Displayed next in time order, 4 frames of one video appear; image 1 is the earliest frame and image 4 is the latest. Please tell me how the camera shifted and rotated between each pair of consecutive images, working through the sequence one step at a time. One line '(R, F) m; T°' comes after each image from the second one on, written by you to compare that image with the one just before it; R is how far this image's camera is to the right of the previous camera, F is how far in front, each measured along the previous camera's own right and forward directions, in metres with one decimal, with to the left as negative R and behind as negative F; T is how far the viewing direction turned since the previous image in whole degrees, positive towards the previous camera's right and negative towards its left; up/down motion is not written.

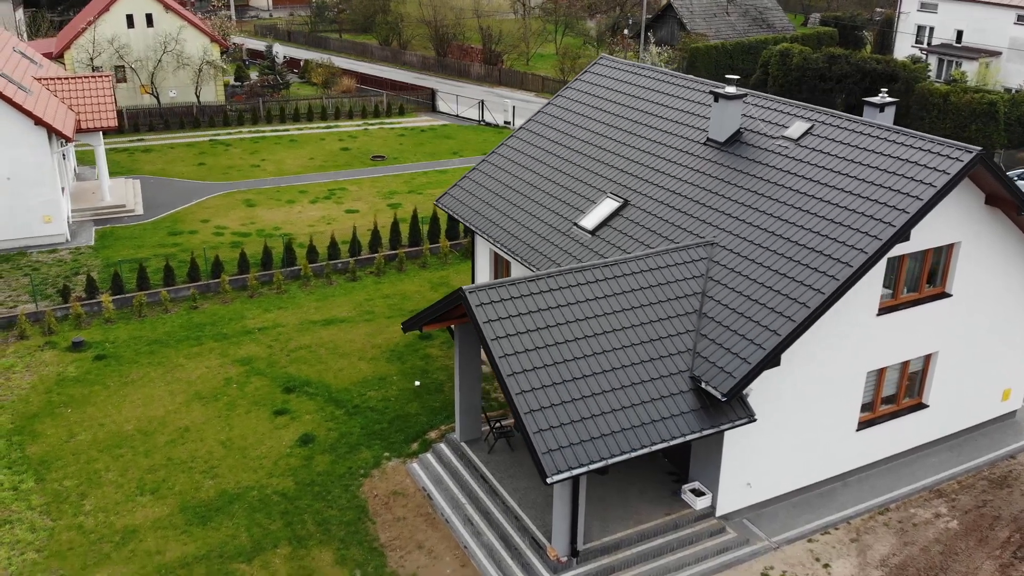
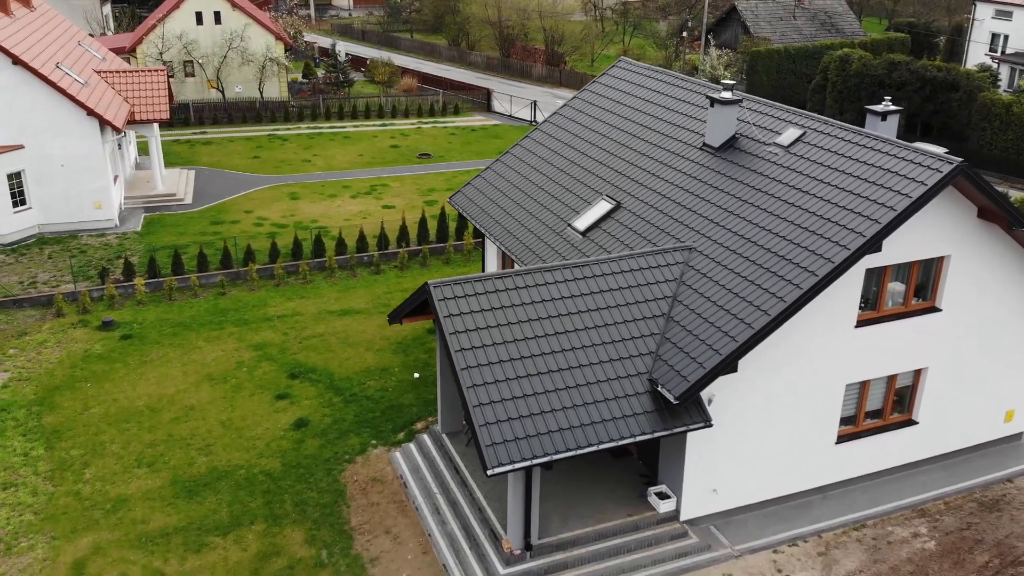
(+1.5, -0.2) m; -5°
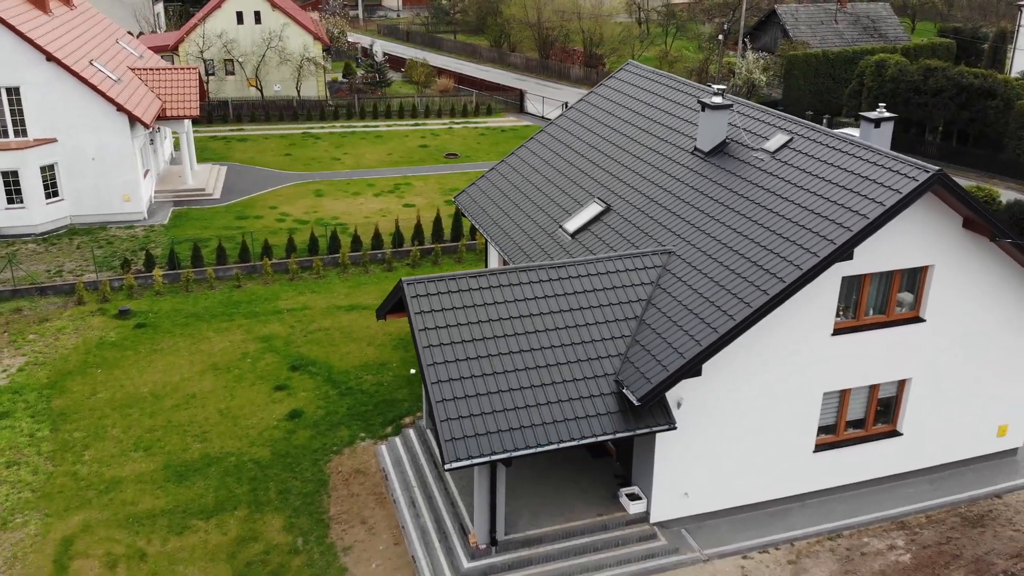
(+1.1, -0.2) m; -3°
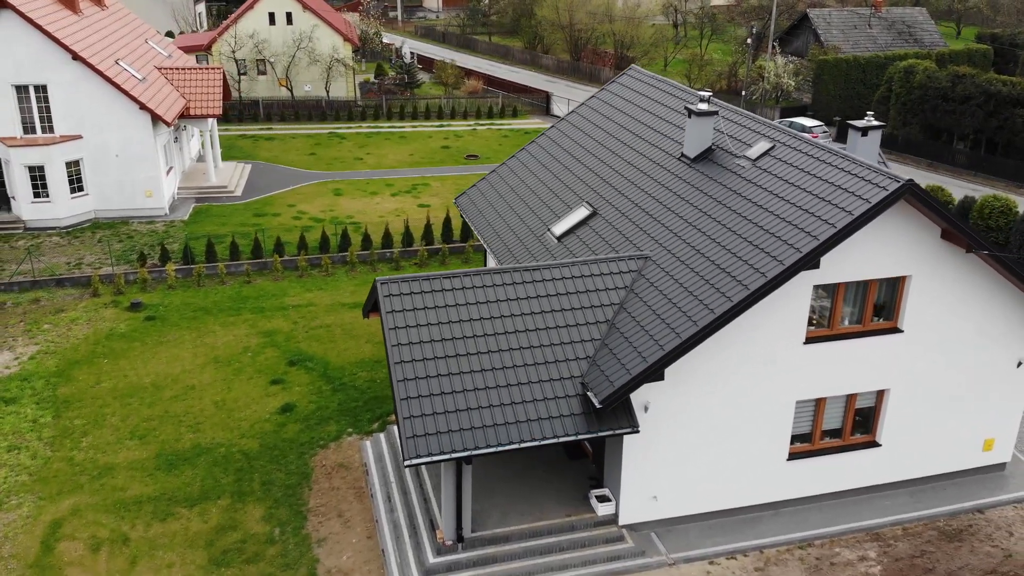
(+1.0, -0.2) m; -3°
